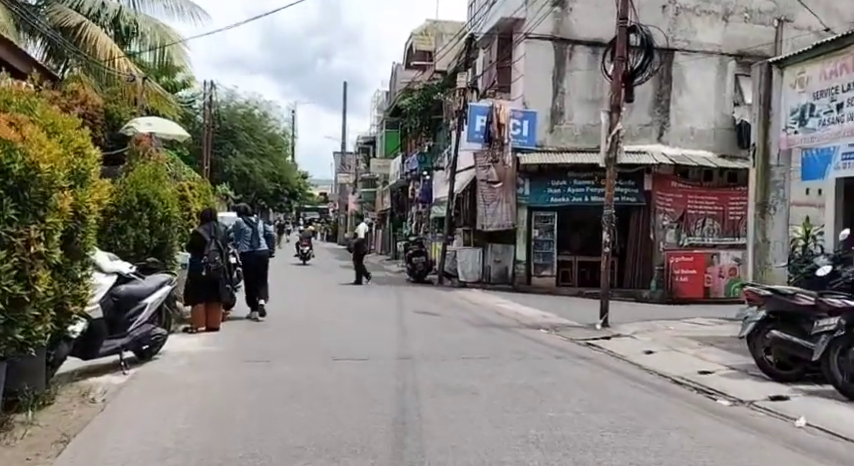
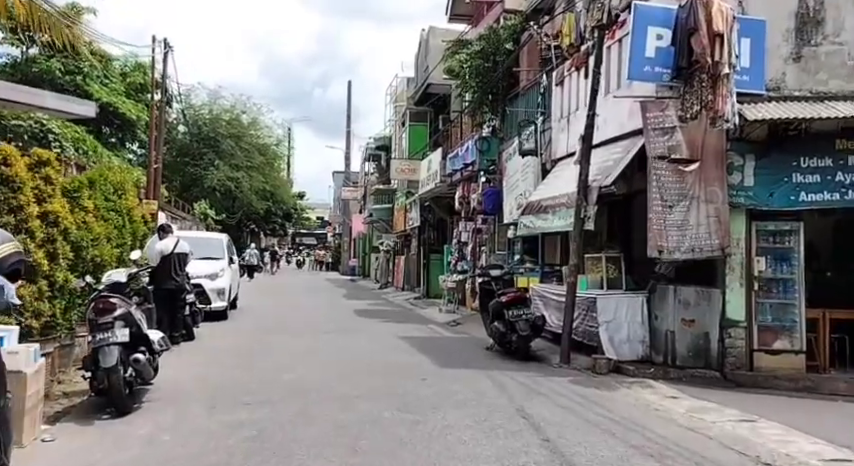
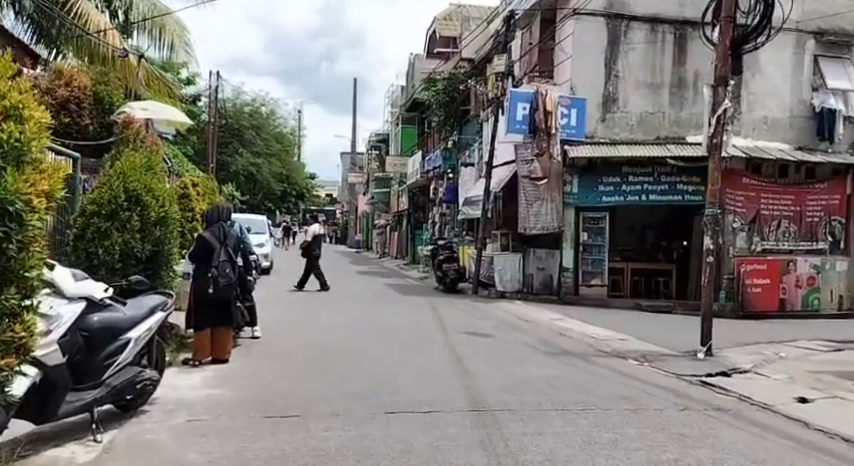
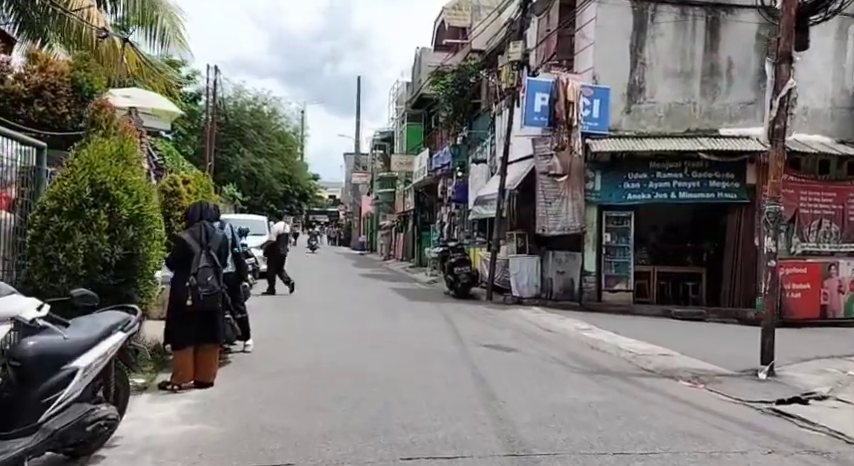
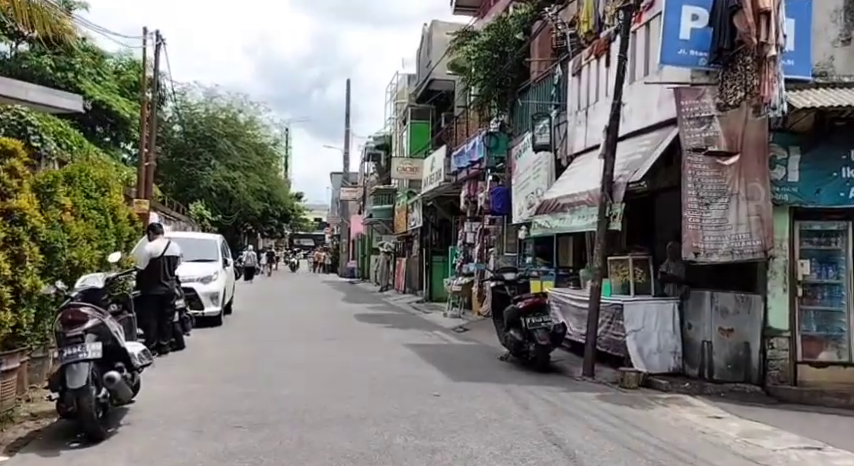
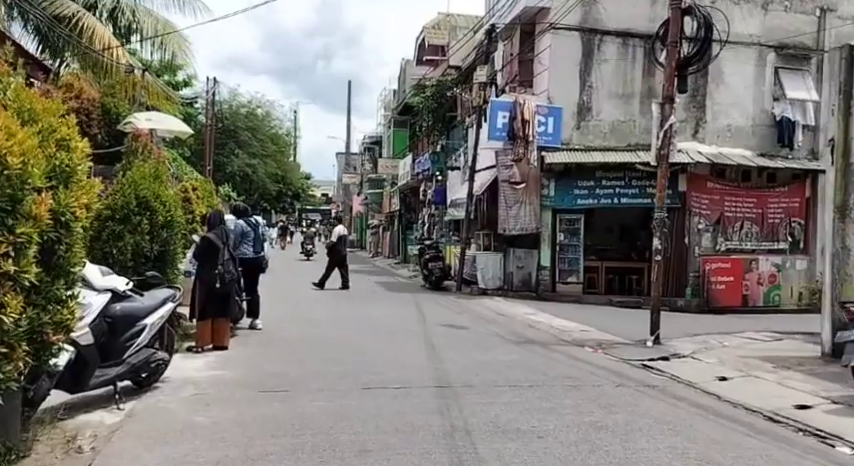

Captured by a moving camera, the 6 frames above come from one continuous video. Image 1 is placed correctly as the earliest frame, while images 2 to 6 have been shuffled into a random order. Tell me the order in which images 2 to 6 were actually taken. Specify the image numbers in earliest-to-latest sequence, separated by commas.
6, 3, 4, 2, 5
